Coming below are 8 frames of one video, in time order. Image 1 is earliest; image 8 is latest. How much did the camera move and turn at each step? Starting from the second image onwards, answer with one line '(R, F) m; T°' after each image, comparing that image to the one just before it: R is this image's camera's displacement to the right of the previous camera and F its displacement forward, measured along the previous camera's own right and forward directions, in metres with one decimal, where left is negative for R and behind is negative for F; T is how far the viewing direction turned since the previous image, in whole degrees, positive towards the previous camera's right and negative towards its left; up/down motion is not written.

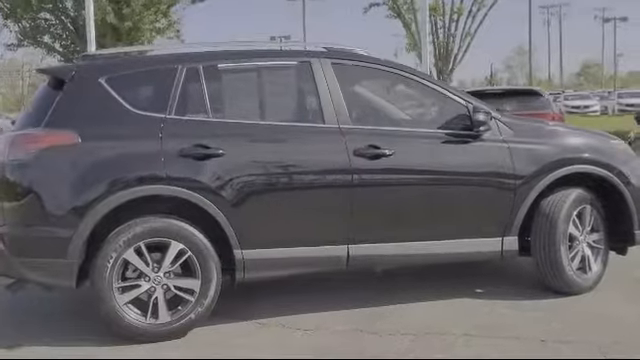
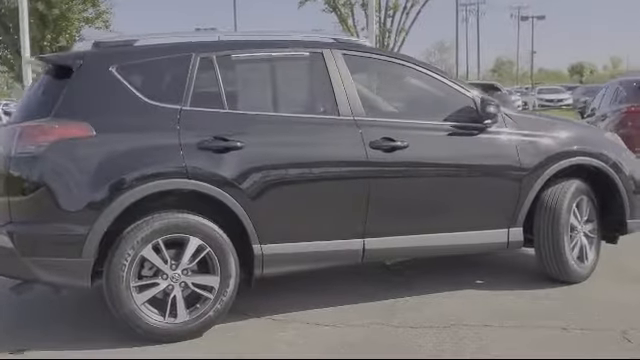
(-0.7, +0.1) m; +6°
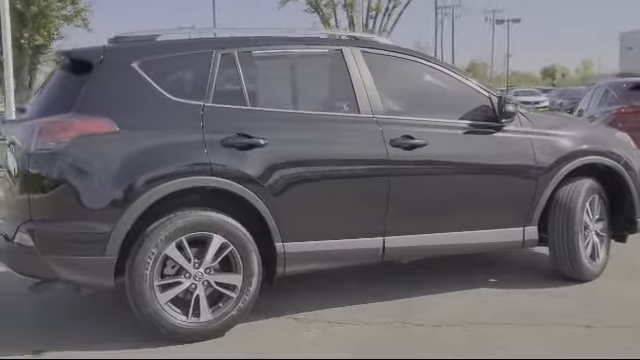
(-0.3, 0.0) m; +2°
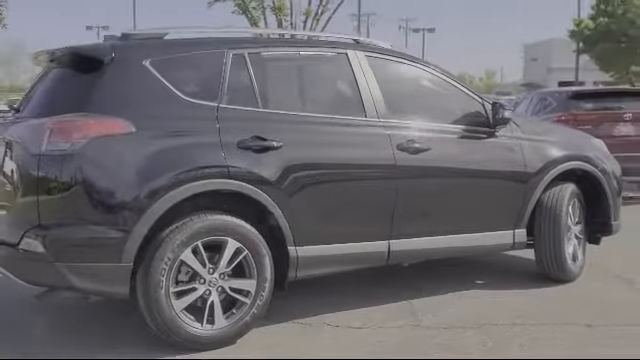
(-0.7, +0.1) m; +7°
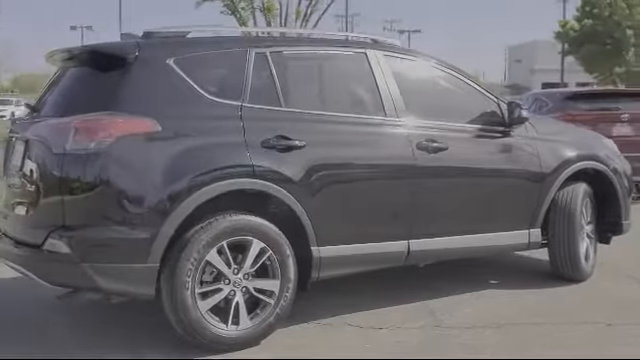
(-0.3, 0.0) m; +1°
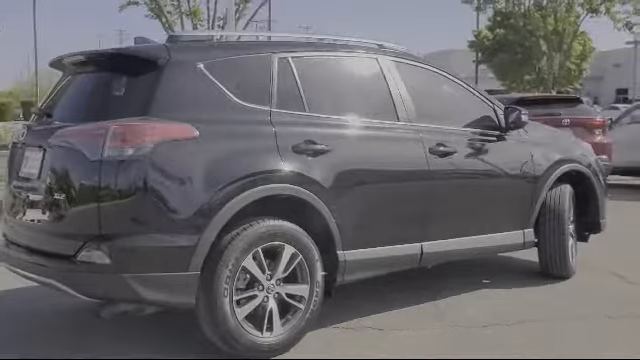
(-0.7, 0.0) m; +7°
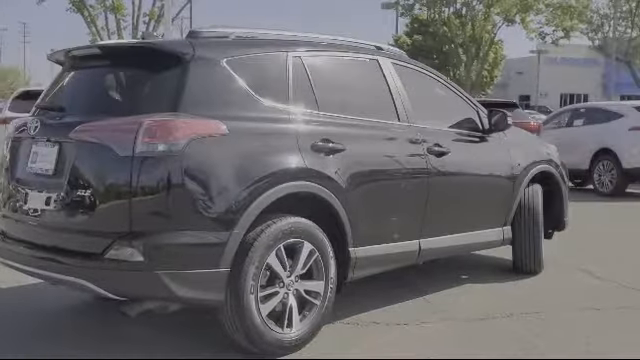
(-0.7, 0.0) m; +7°
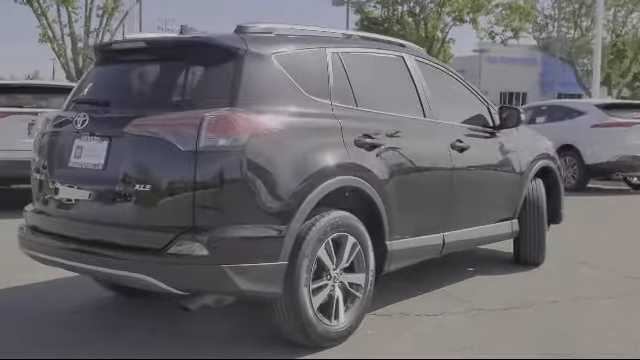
(-0.6, 0.0) m; +5°
